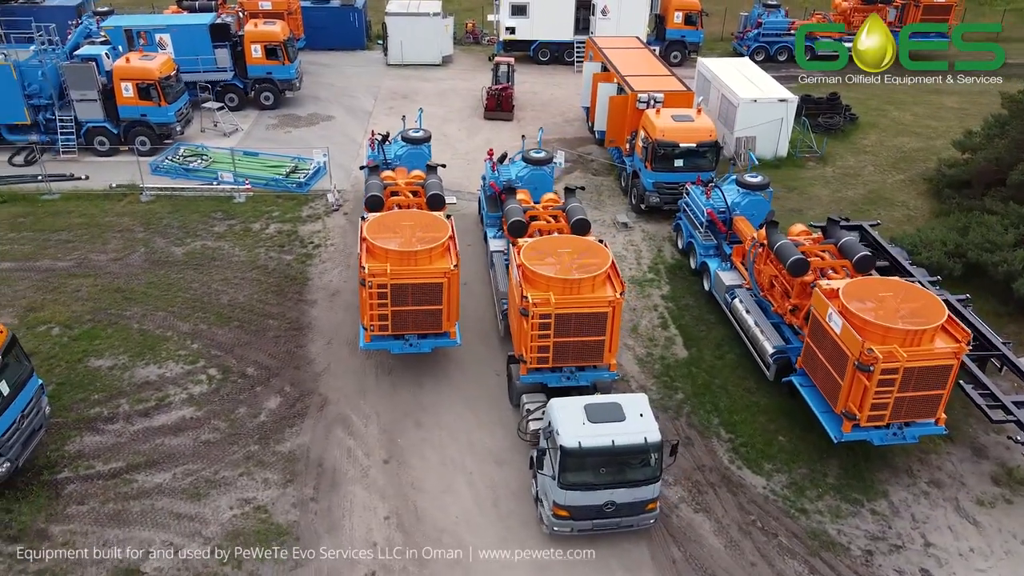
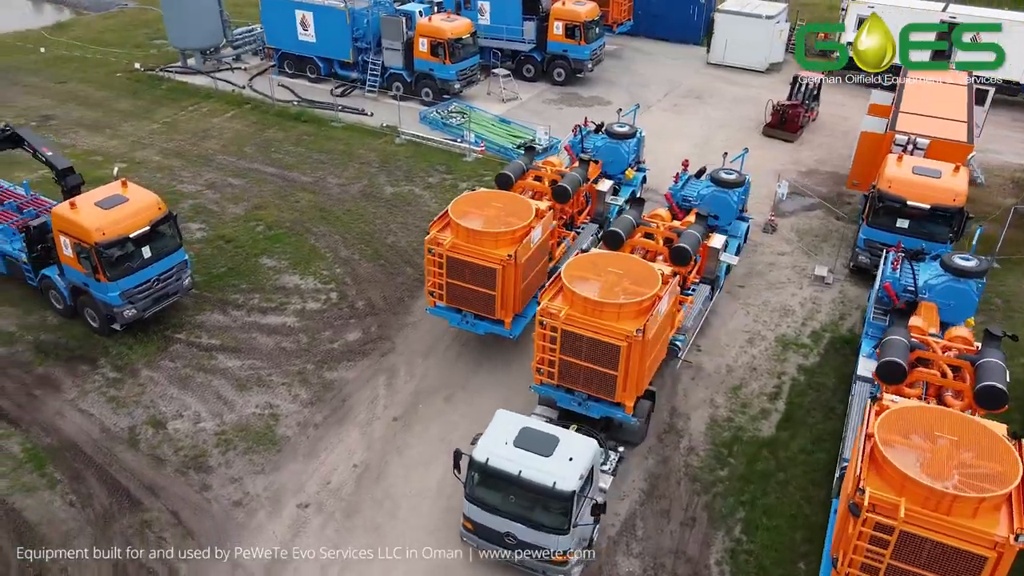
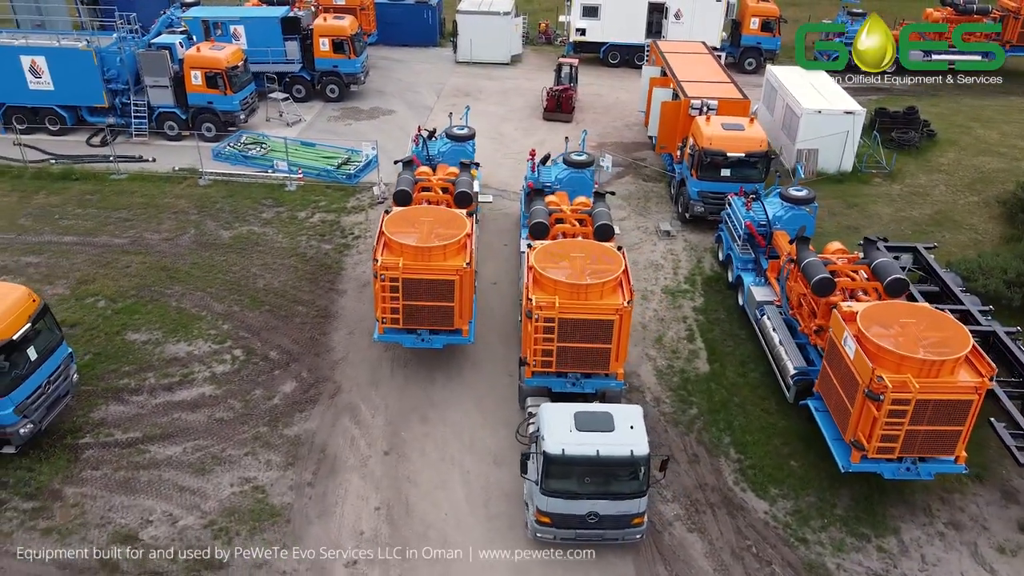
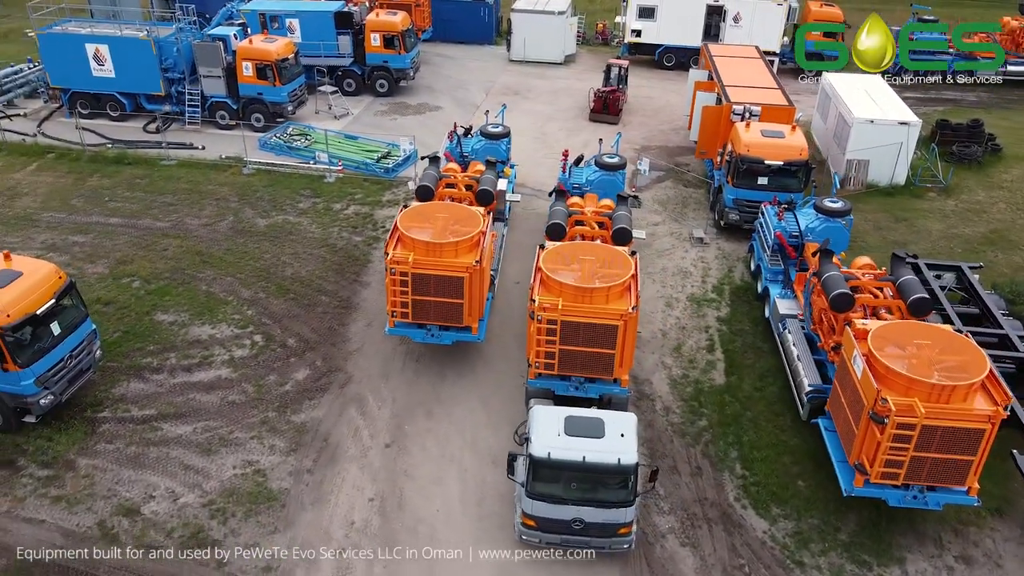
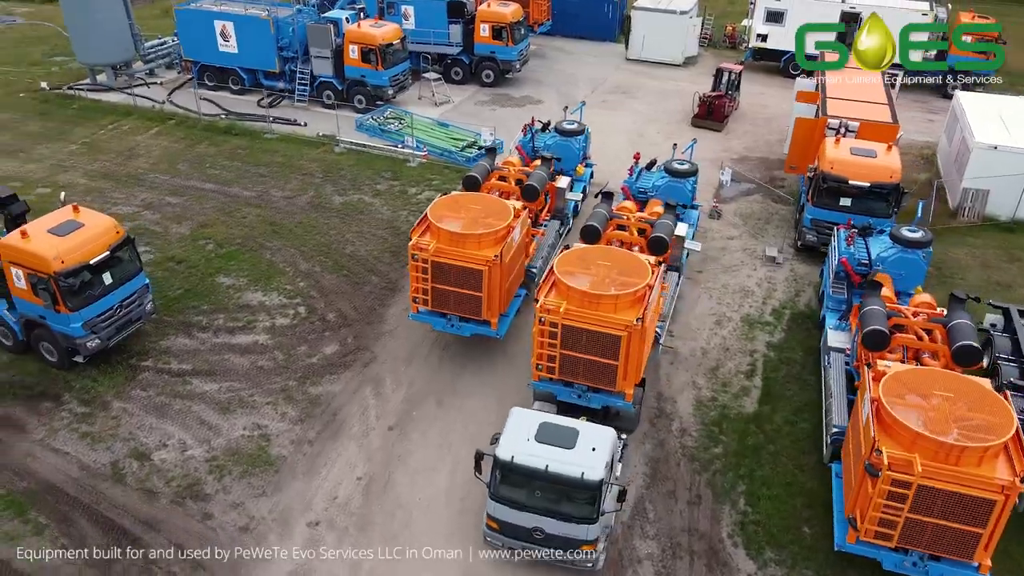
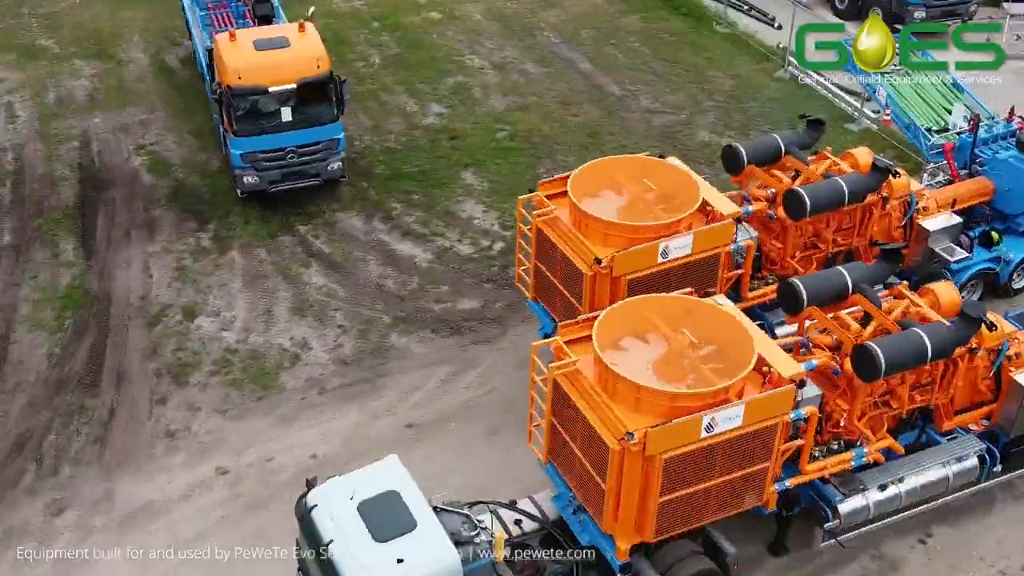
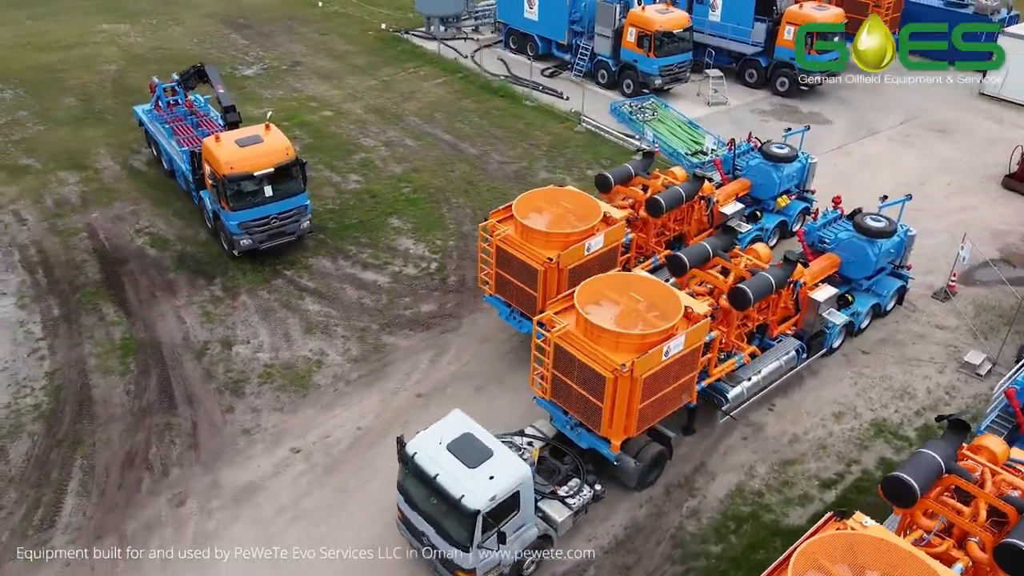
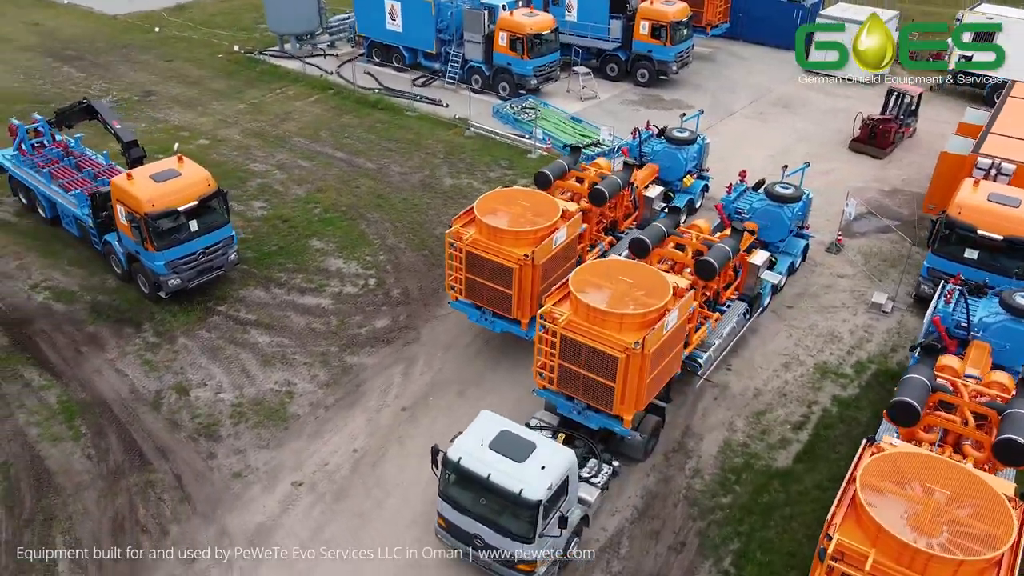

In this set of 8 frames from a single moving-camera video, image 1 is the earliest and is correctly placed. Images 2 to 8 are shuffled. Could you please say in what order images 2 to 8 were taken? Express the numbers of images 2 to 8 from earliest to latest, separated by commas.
3, 4, 5, 2, 8, 7, 6
